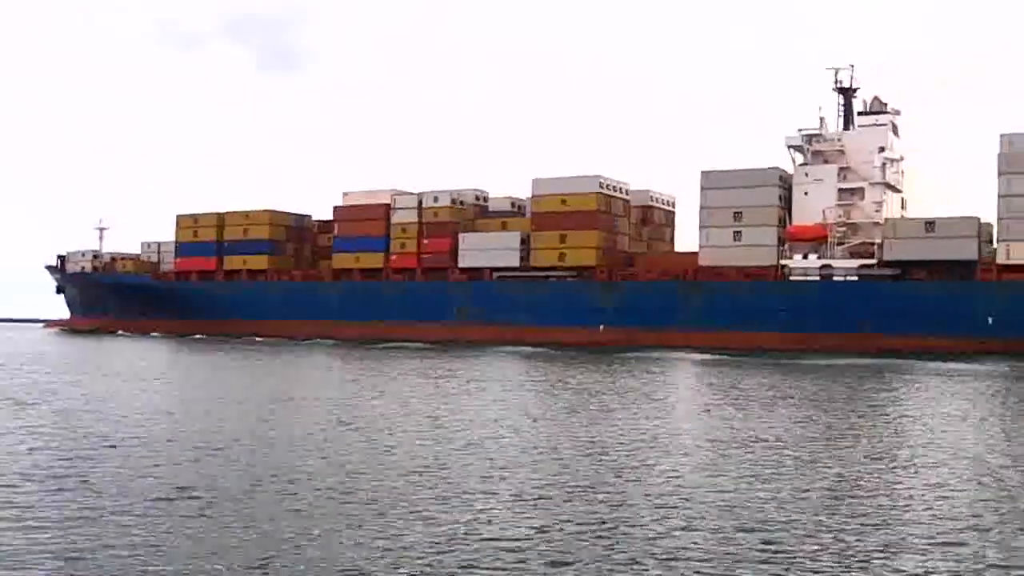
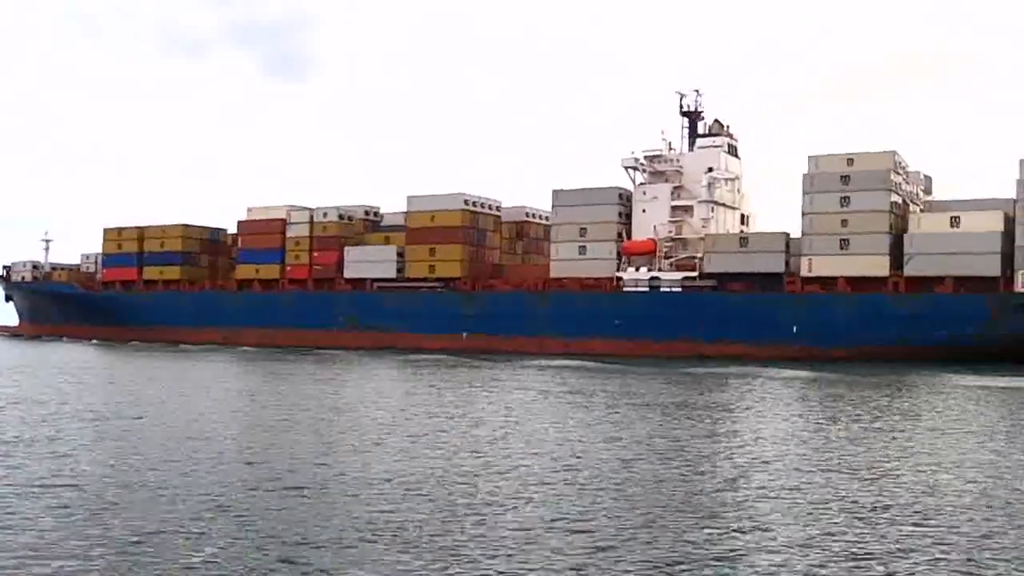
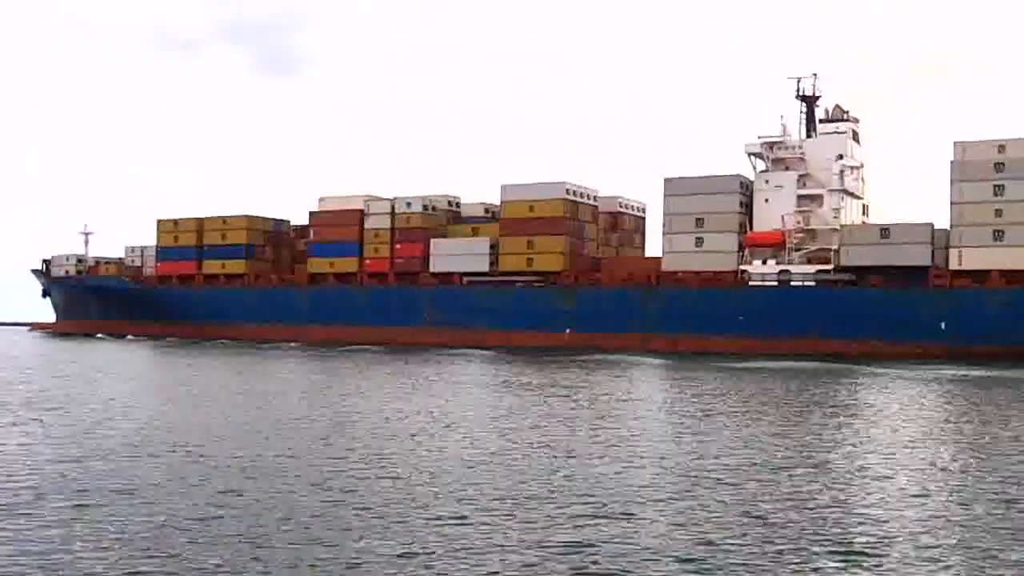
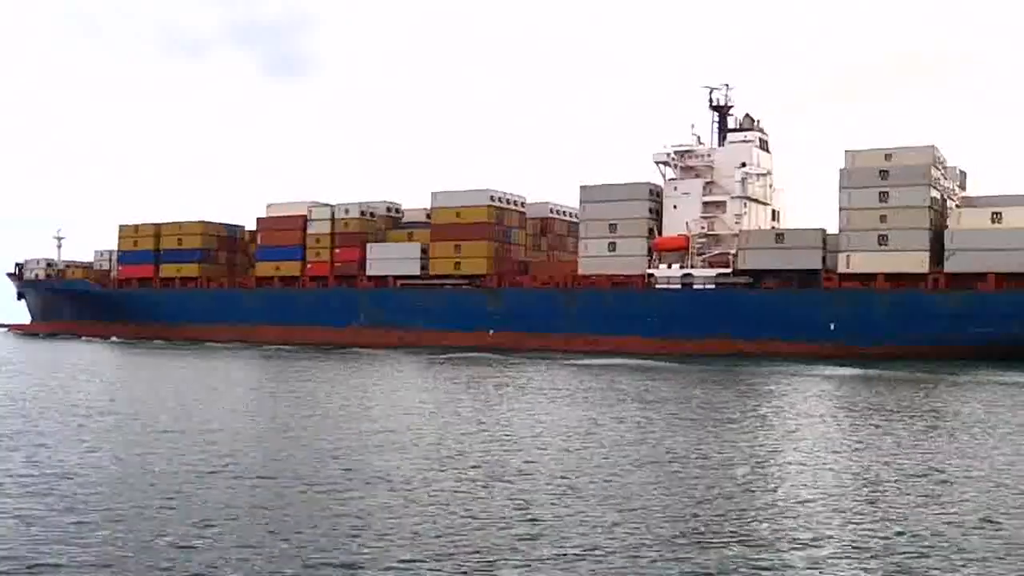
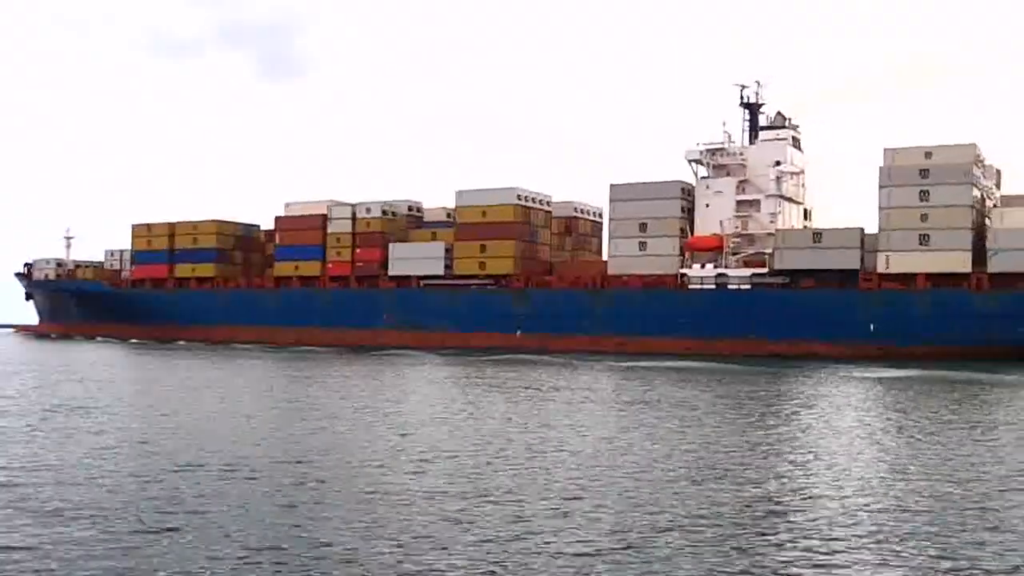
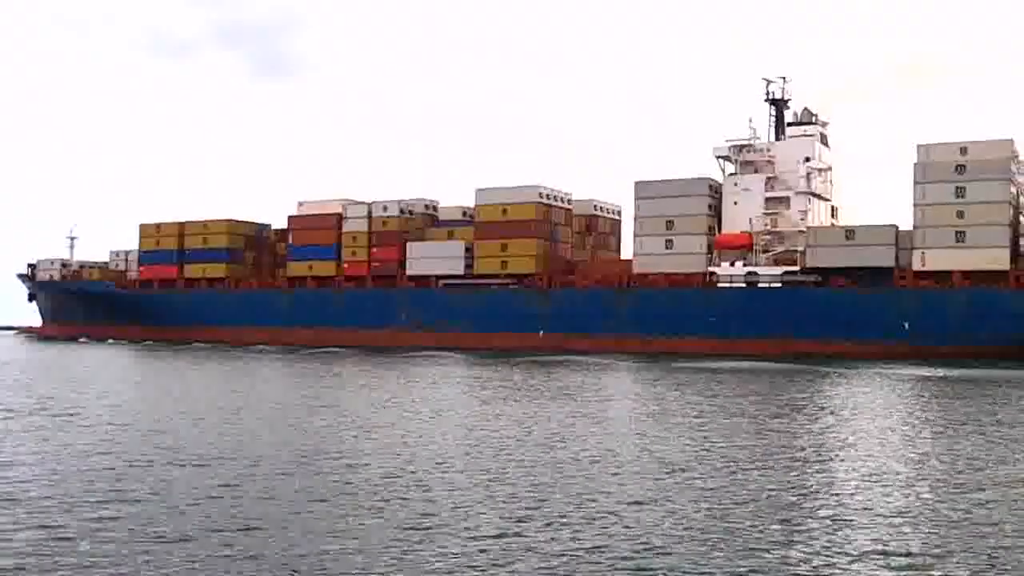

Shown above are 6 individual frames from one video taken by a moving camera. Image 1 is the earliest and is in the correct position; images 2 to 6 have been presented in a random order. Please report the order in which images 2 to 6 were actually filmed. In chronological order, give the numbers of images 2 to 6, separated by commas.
3, 6, 5, 4, 2
